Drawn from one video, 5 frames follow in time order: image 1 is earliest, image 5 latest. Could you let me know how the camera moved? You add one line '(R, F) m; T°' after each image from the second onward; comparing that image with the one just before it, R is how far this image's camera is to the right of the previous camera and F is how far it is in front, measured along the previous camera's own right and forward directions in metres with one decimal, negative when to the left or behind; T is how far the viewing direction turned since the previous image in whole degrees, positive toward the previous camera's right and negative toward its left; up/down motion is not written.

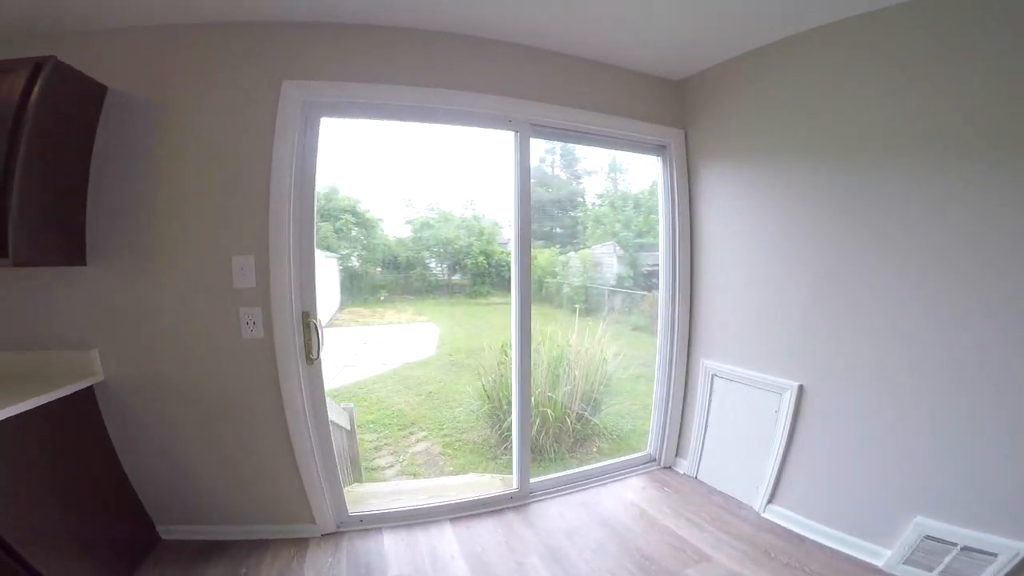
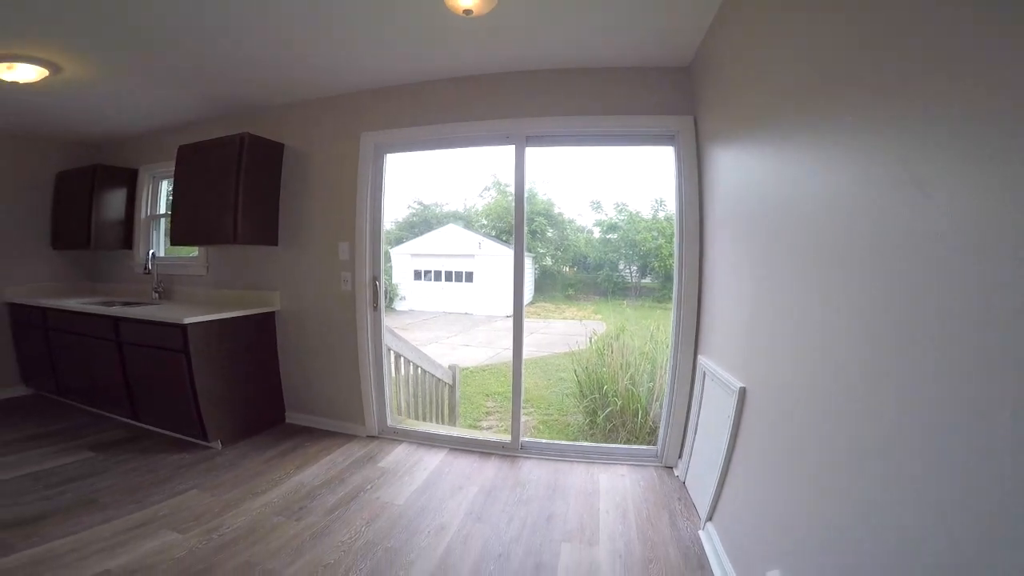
(+1.0, 0.0) m; -32°
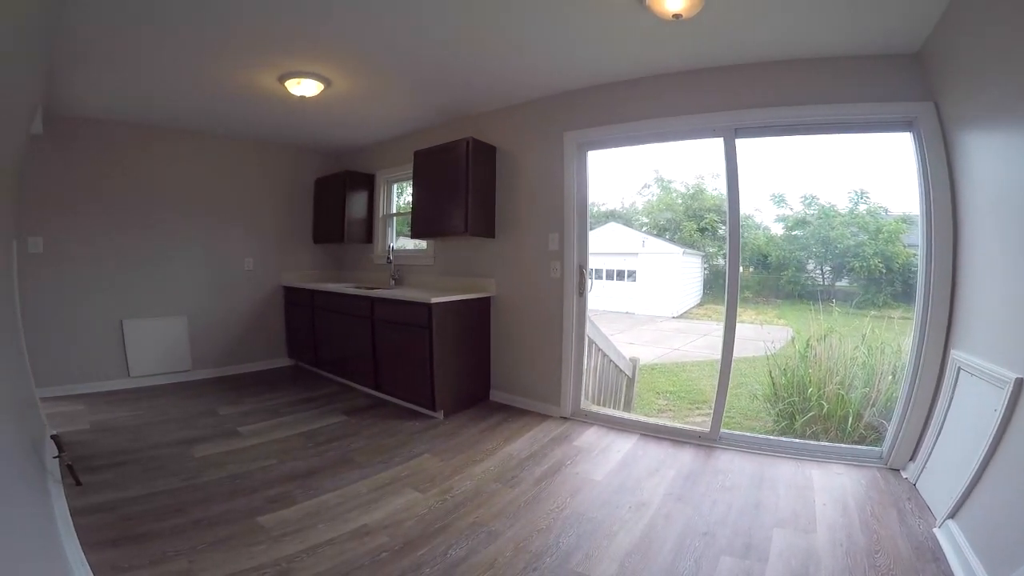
(-0.2, -0.2) m; -17°
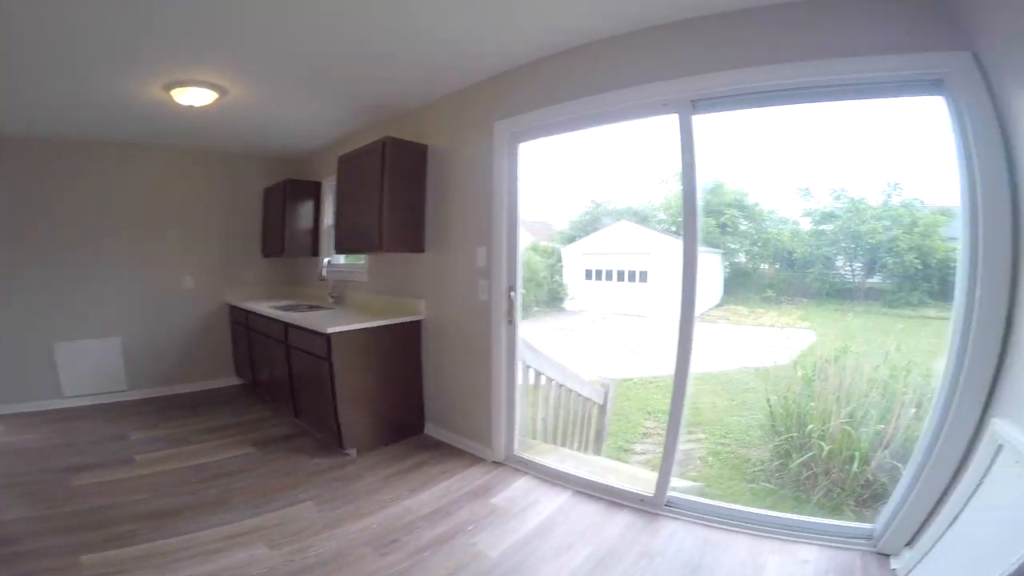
(+0.4, +0.4) m; -3°
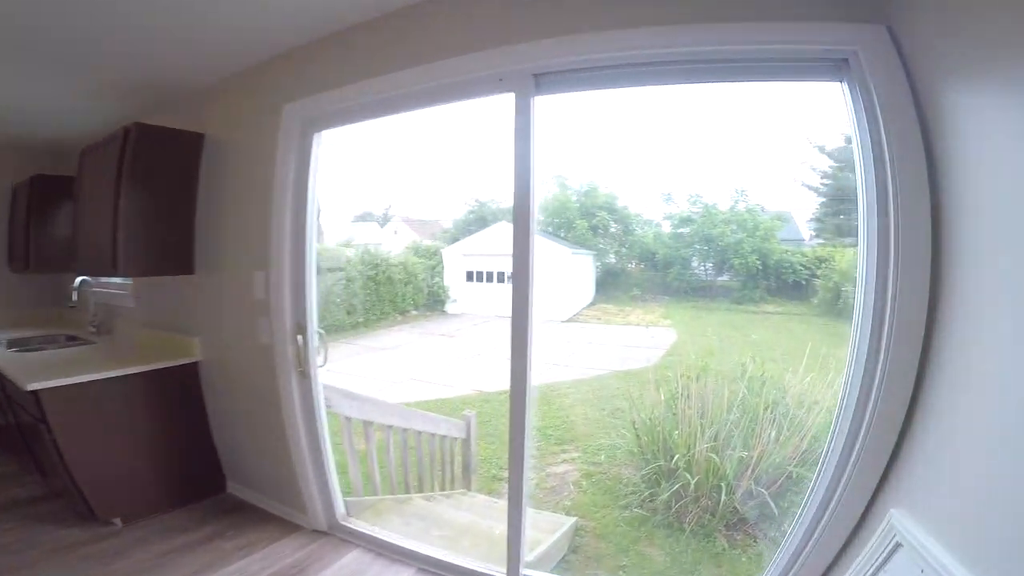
(+0.2, +0.4) m; +13°
